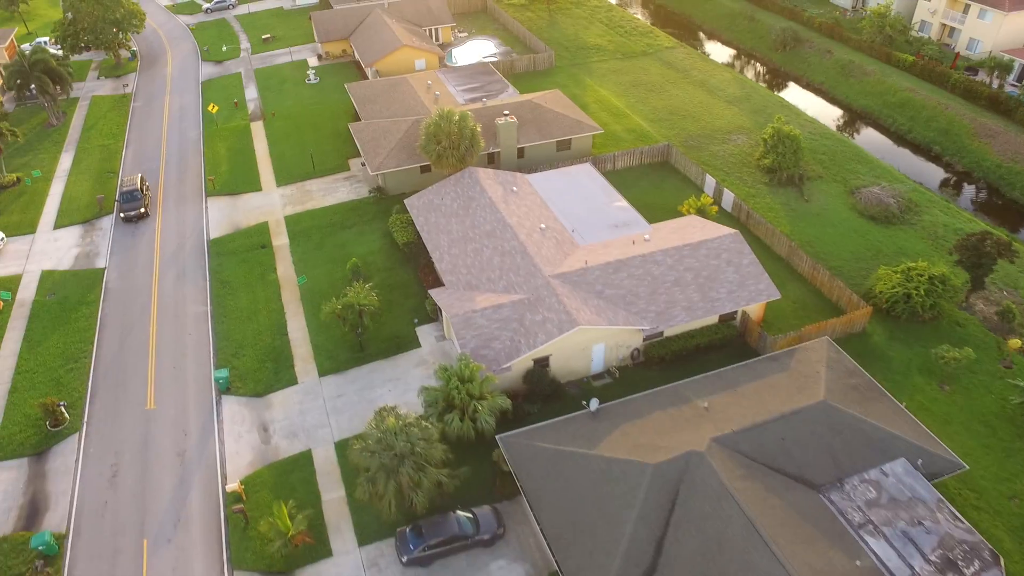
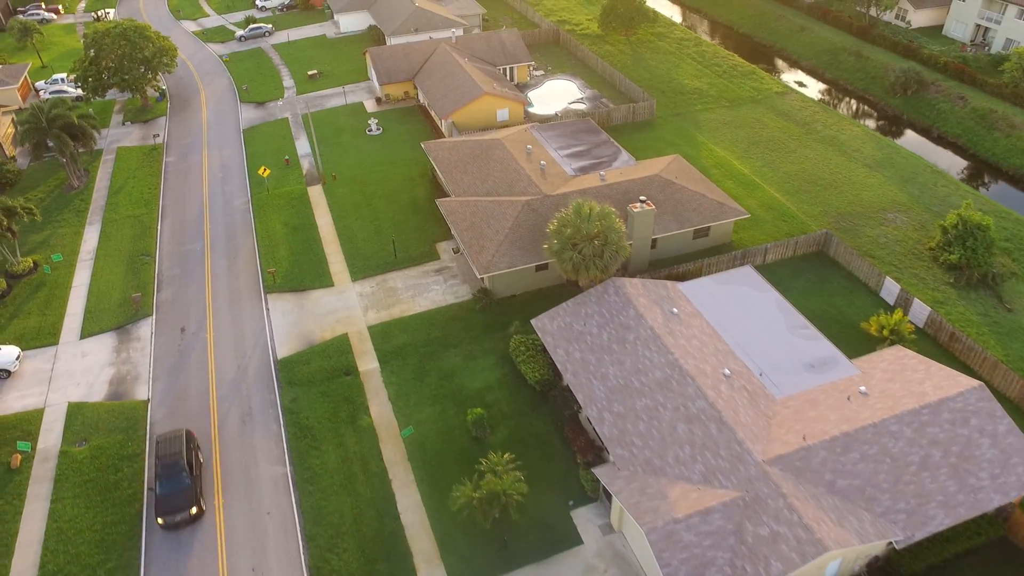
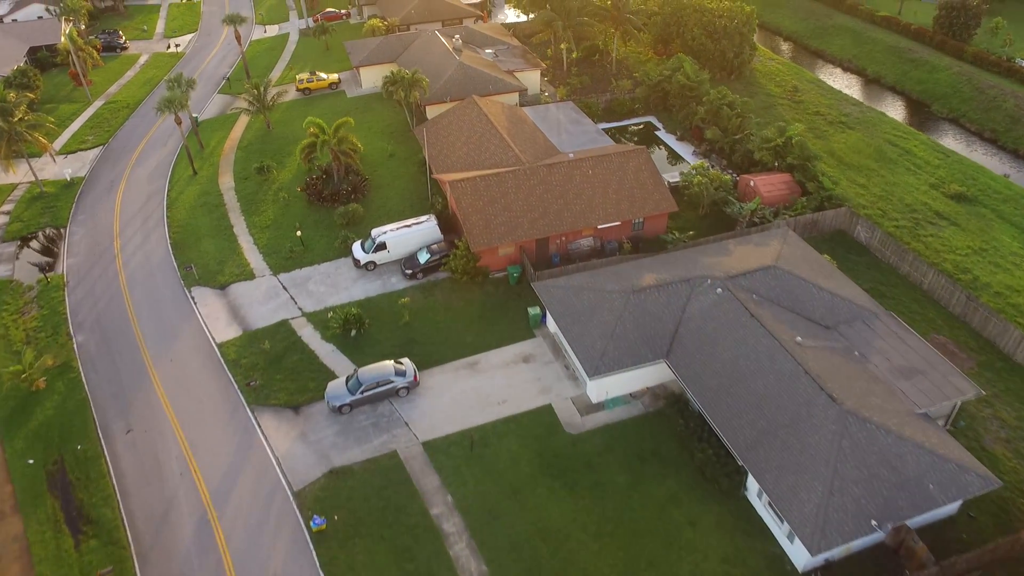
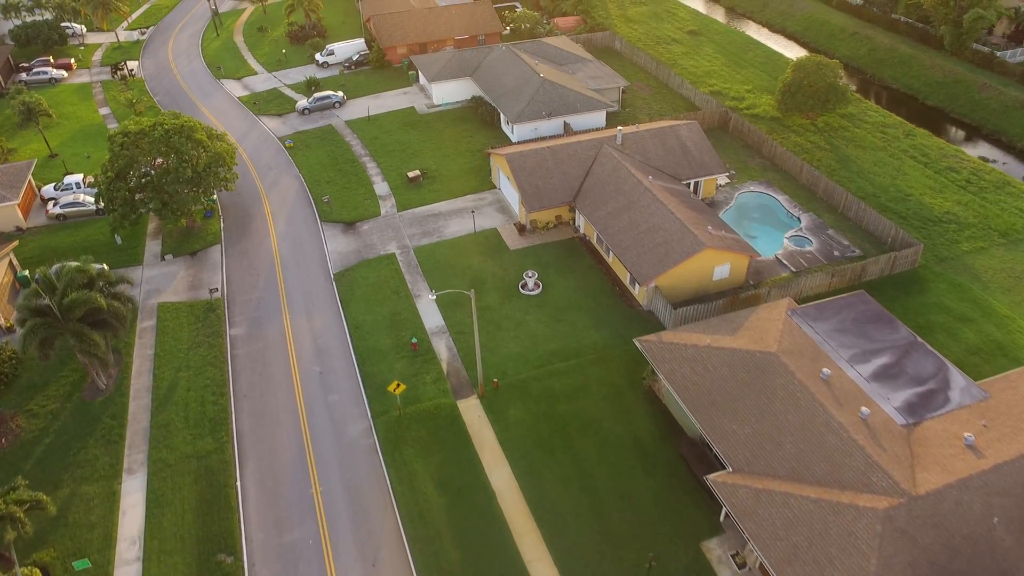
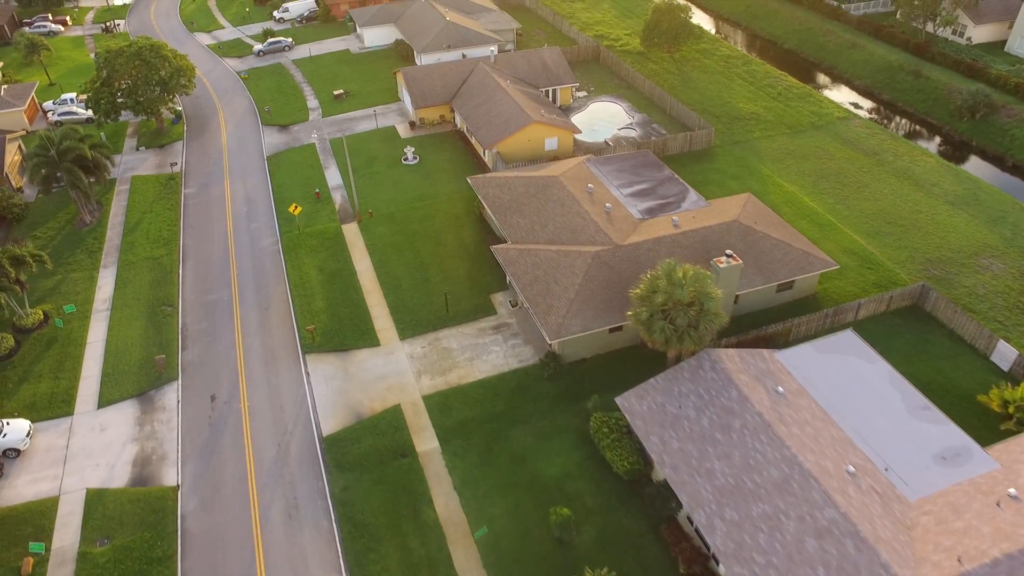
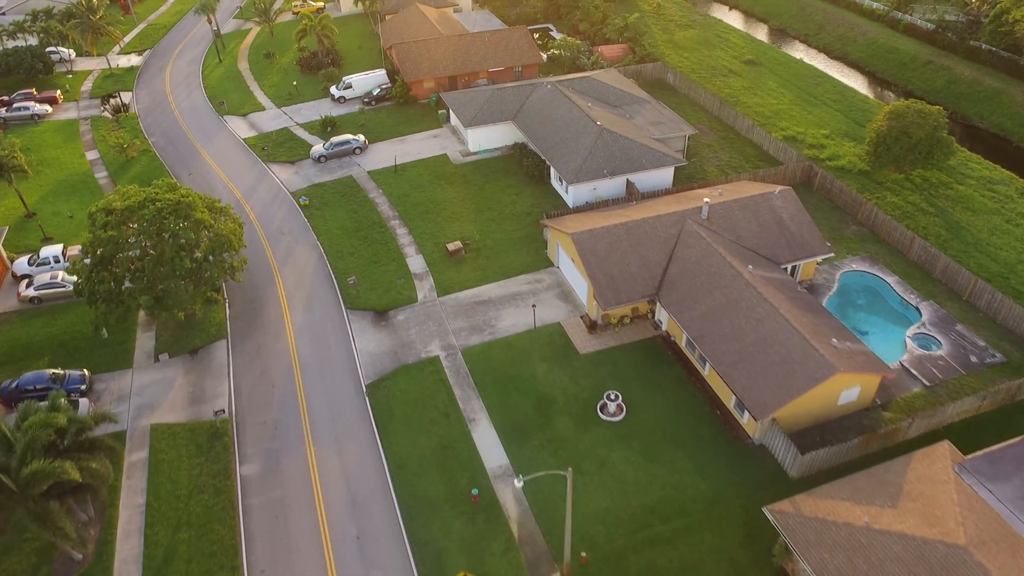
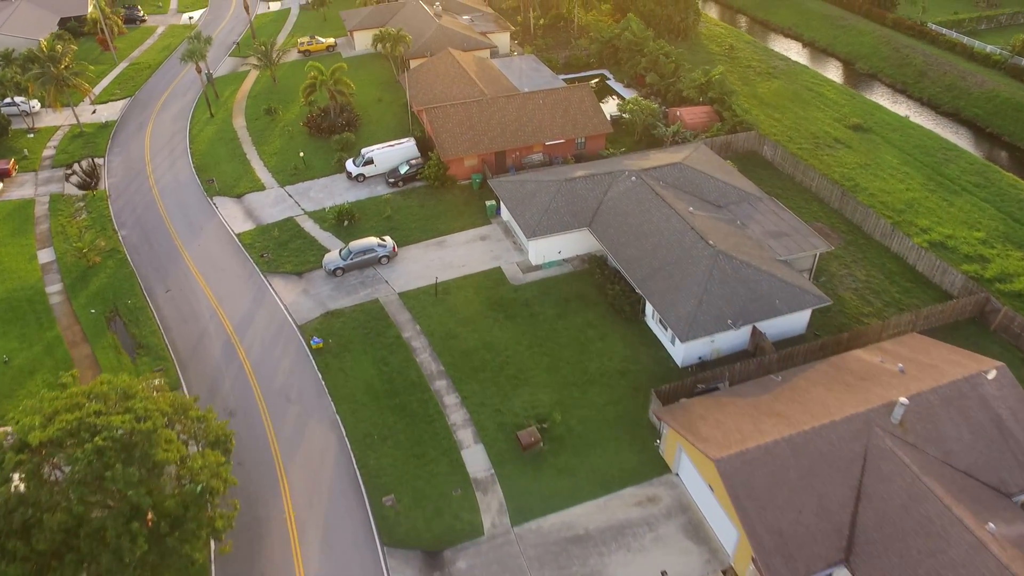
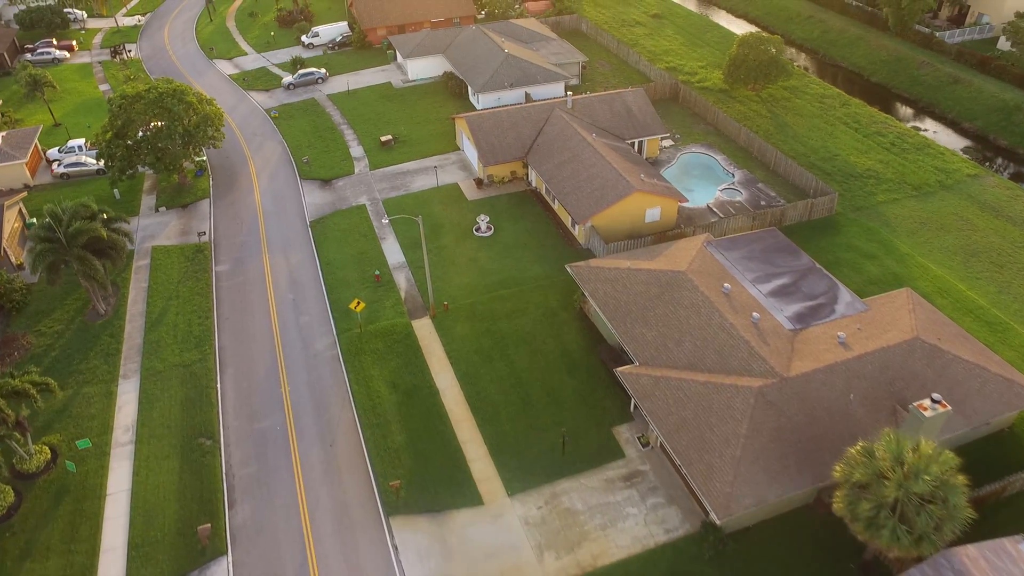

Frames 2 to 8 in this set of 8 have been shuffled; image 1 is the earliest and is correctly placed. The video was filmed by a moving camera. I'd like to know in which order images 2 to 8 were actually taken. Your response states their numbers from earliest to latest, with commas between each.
2, 5, 8, 4, 6, 7, 3
